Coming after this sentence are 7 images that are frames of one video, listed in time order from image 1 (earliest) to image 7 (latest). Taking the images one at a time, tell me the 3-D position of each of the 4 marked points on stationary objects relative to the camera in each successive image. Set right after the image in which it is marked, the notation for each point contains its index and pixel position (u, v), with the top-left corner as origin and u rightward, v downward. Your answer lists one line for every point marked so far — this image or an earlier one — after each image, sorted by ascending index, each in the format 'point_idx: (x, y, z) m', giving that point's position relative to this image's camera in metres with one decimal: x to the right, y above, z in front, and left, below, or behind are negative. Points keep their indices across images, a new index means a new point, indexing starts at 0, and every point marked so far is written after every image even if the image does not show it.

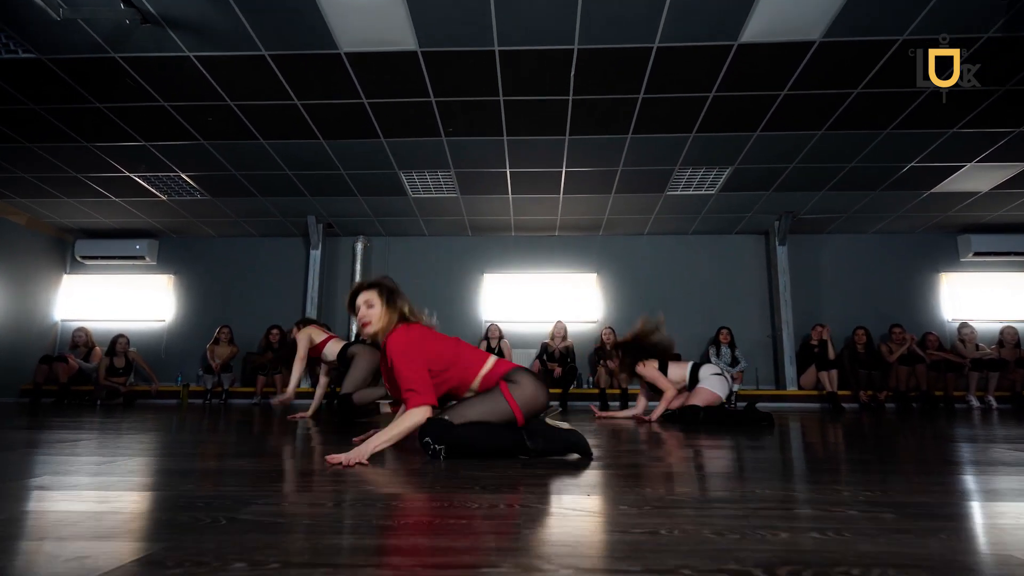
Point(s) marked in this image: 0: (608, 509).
0: (+0.2, -0.5, +1.3) m
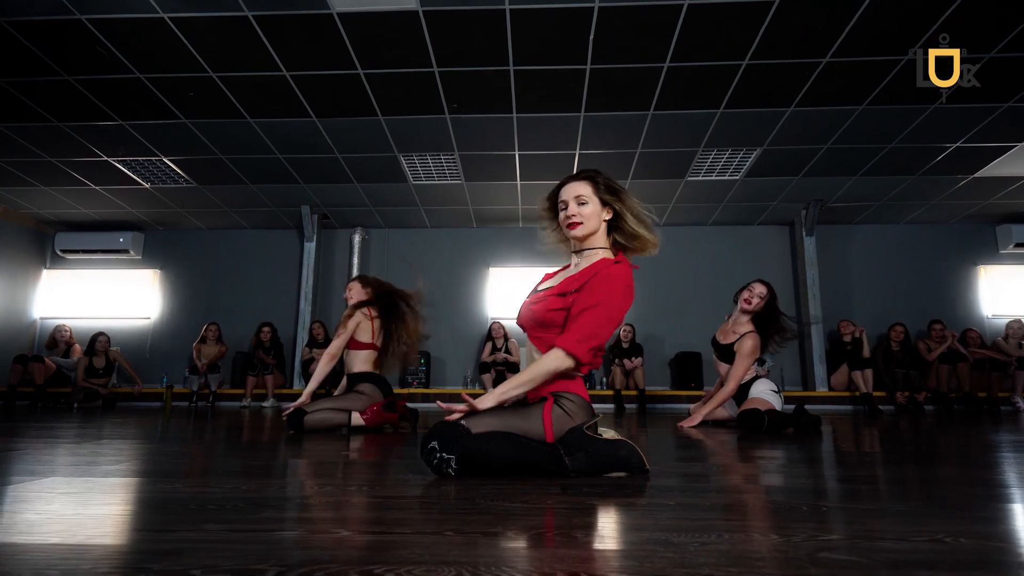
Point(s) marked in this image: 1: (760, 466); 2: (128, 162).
0: (+0.3, -0.4, +0.8) m
1: (+0.9, -0.7, +2.0) m
2: (-4.2, +1.4, +5.8) m
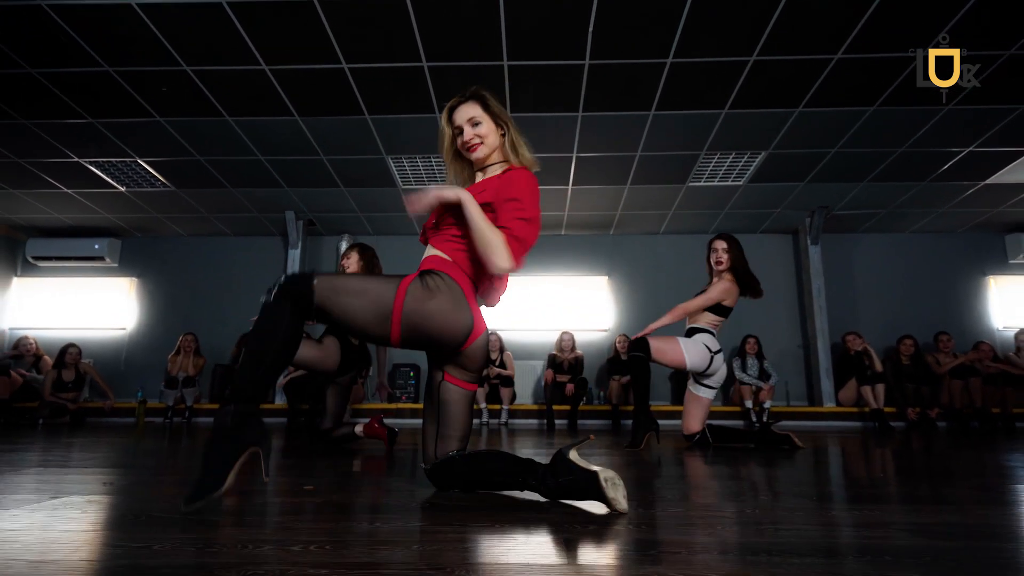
0: (+0.3, -0.4, +0.5) m
1: (+0.9, -0.7, +1.7) m
2: (-4.3, +1.3, +5.5) m
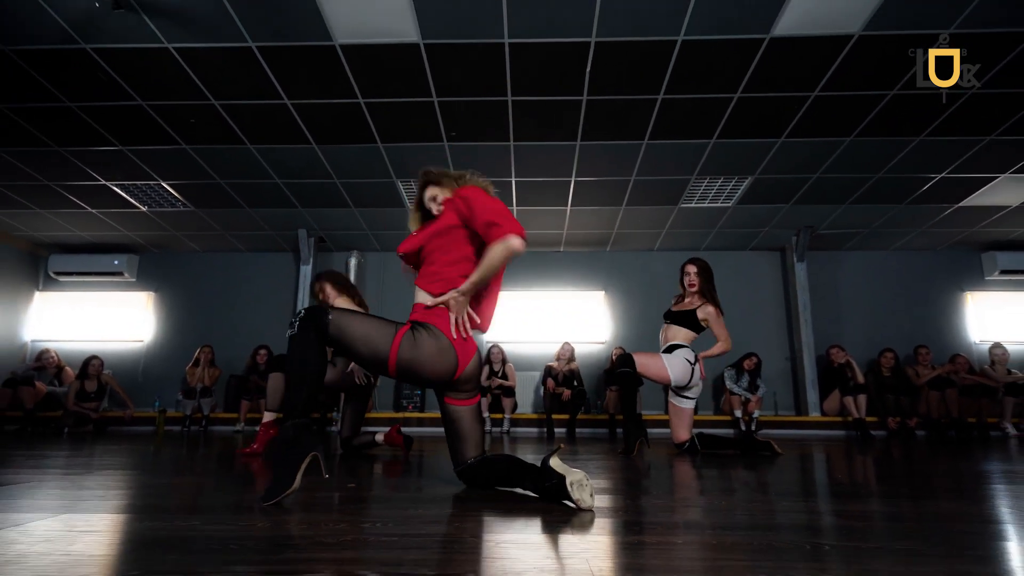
0: (+0.3, -0.5, +0.8) m
1: (+0.9, -0.8, +2.0) m
2: (-4.2, +1.1, +5.9) m
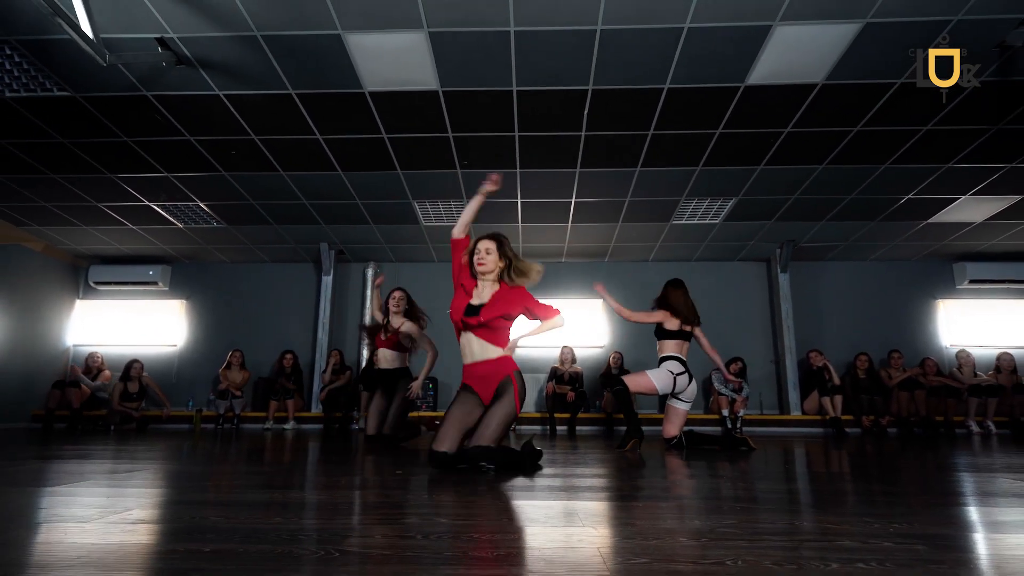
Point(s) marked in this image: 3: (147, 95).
0: (+0.4, -0.6, +1.4) m
1: (+1.0, -0.9, +2.6) m
2: (-4.2, +1.0, +6.4) m
3: (-3.1, +1.6, +4.5) m
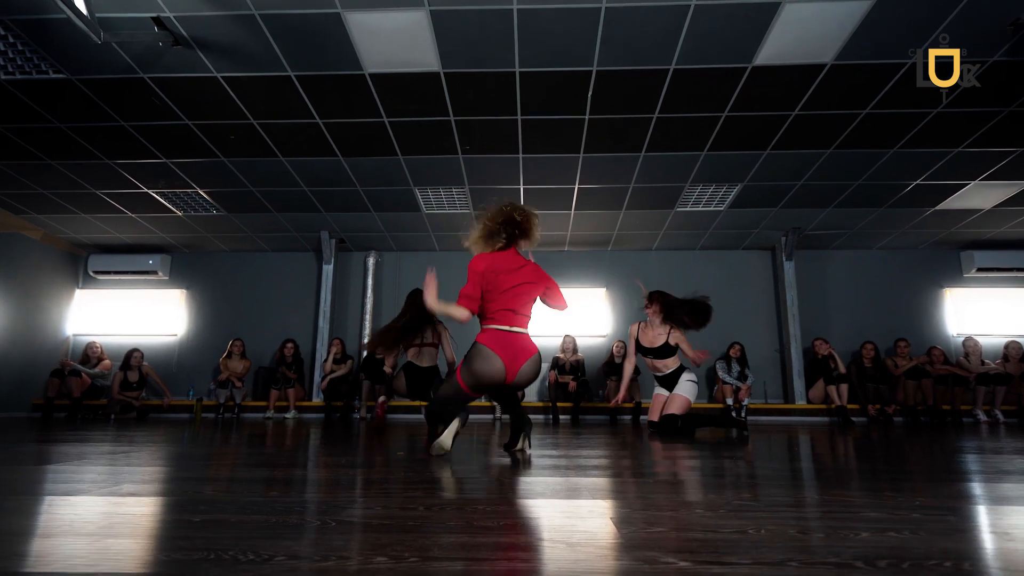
0: (+0.4, -0.5, +1.3) m
1: (+1.0, -0.8, +2.5) m
2: (-4.2, +1.1, +6.4) m
3: (-3.0, +1.7, +4.4) m
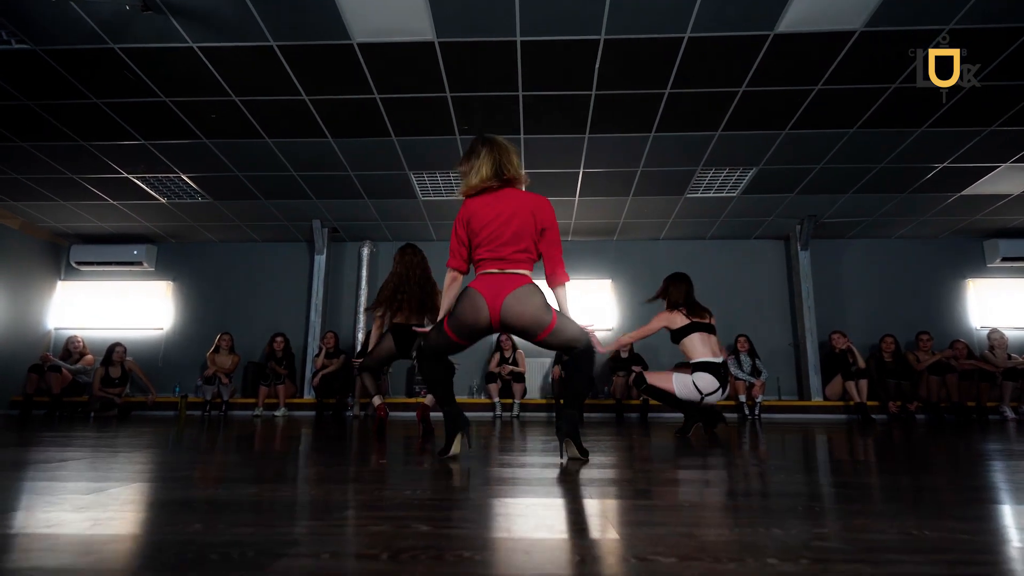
0: (+0.4, -0.5, +1.0) m
1: (+1.0, -0.8, +2.2) m
2: (-4.1, +1.2, +6.0) m
3: (-3.0, +1.8, +4.0) m
